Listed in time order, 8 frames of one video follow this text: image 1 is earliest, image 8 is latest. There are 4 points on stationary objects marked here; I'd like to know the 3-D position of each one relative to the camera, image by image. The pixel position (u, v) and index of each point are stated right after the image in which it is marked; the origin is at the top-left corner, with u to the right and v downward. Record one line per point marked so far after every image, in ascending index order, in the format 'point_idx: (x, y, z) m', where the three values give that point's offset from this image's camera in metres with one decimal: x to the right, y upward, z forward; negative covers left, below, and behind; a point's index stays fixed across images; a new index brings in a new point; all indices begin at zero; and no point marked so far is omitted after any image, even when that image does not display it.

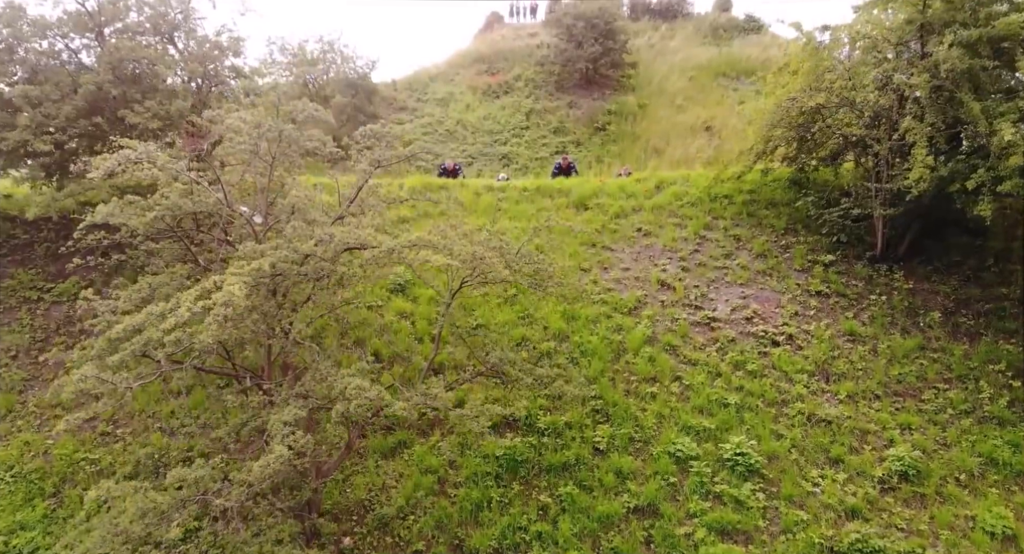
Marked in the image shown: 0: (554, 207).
0: (+0.8, +1.4, +13.3) m
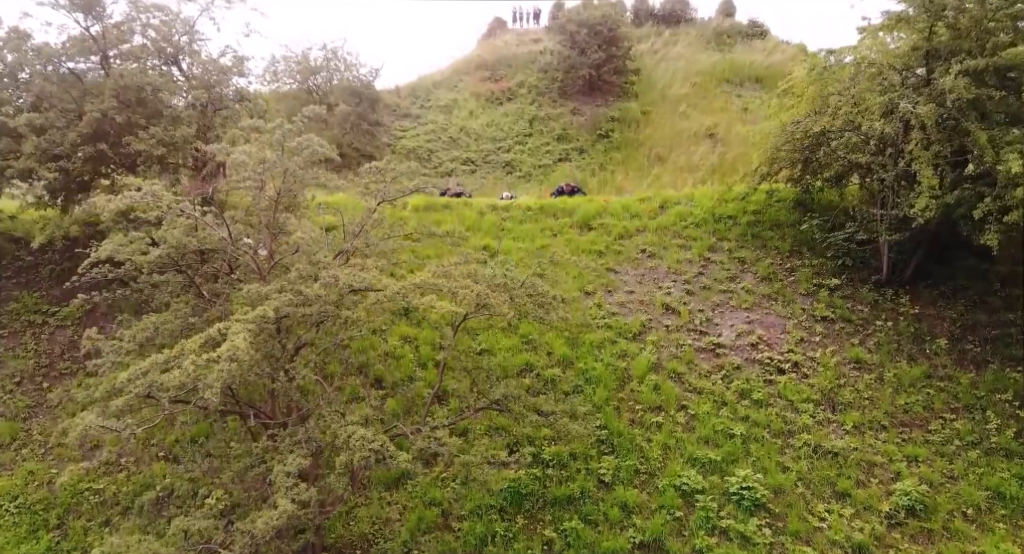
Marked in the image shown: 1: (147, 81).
0: (+0.9, +1.0, +13.3) m
1: (-5.6, +3.0, +10.4) m
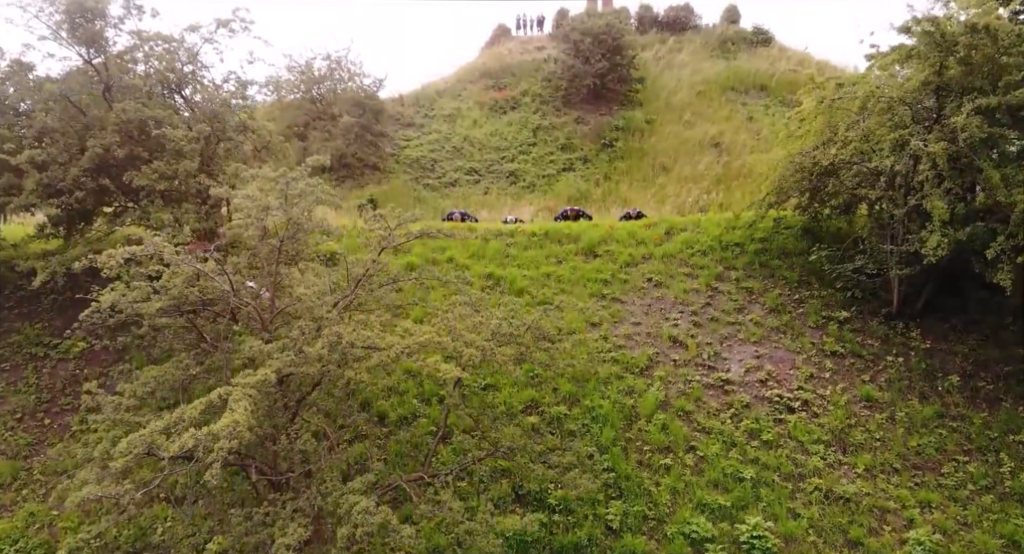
0: (+1.0, +0.5, +13.2) m
1: (-5.5, +2.5, +10.3) m
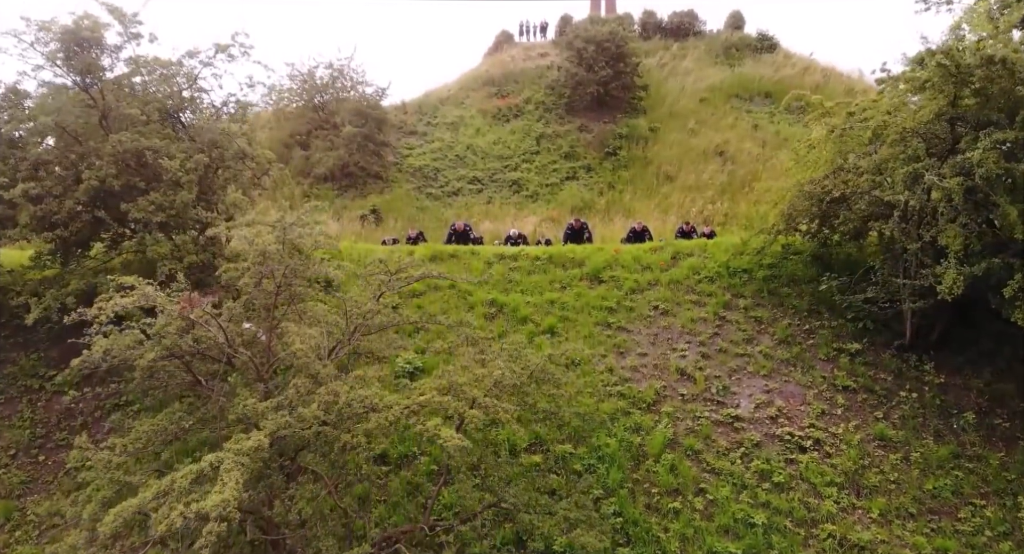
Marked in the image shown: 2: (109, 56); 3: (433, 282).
0: (+1.1, 0.0, +13.0) m
1: (-5.4, +2.0, +10.1) m
2: (-6.2, +3.4, +10.5) m
3: (-1.5, -0.1, +12.9) m
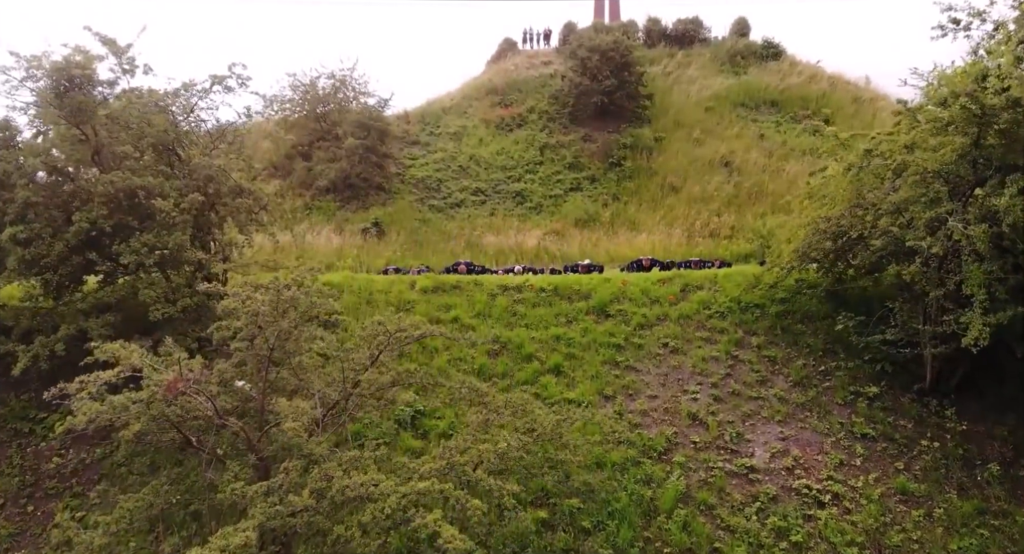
0: (+1.2, -0.6, +12.6) m
1: (-5.3, +1.3, +9.8) m
2: (-6.1, +2.8, +10.2) m
3: (-1.4, -0.7, +12.6) m
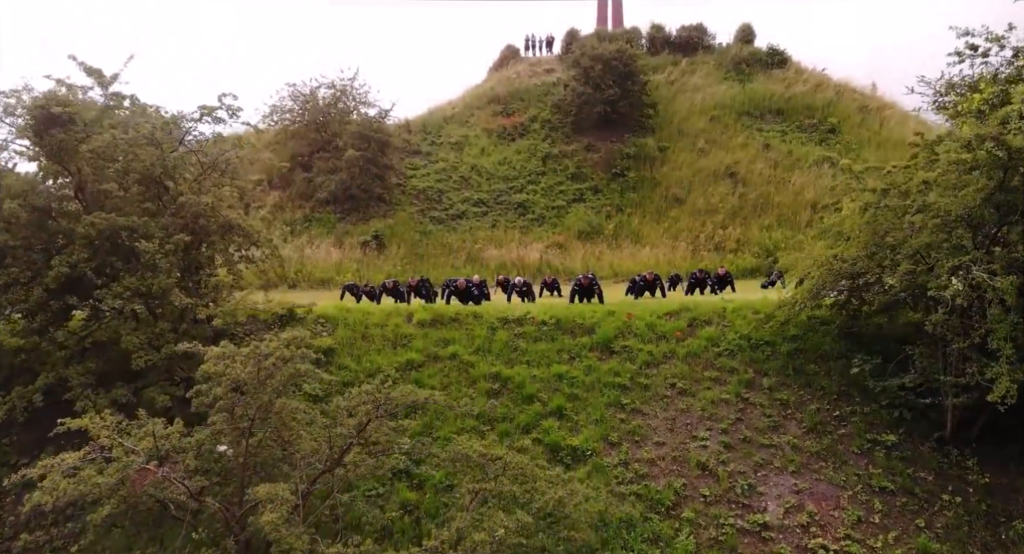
0: (+1.2, -1.3, +12.1) m
1: (-5.3, +0.7, +9.3) m
2: (-6.1, +2.2, +9.8) m
3: (-1.4, -1.3, +12.1) m
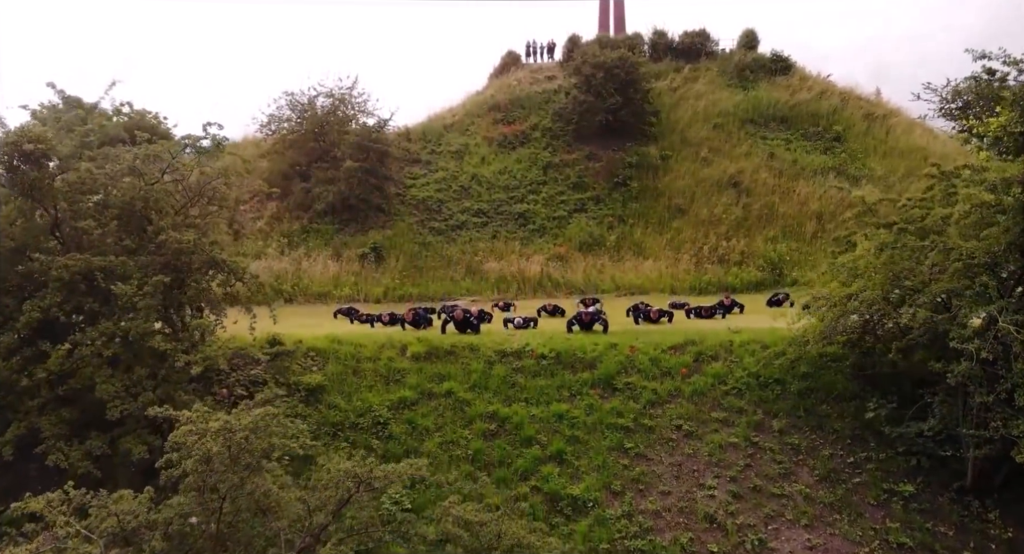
0: (+1.1, -1.8, +11.6) m
1: (-5.4, +0.2, +8.9) m
2: (-6.2, +1.6, +9.3) m
3: (-1.5, -1.9, +11.6) m
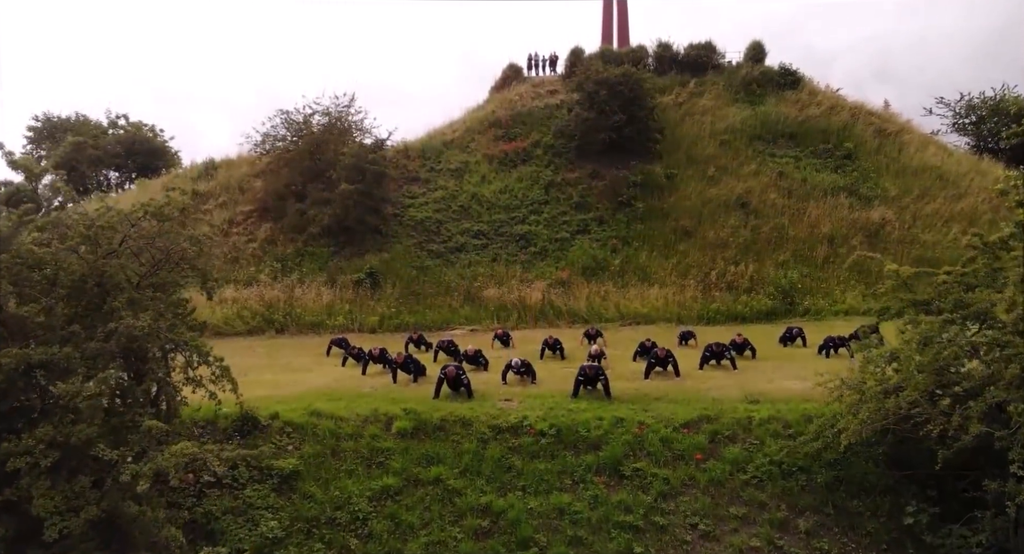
0: (+1.1, -3.0, +10.6) m
1: (-5.4, -1.0, +7.8) m
2: (-6.2, +0.5, +8.2) m
3: (-1.5, -3.0, +10.5) m
